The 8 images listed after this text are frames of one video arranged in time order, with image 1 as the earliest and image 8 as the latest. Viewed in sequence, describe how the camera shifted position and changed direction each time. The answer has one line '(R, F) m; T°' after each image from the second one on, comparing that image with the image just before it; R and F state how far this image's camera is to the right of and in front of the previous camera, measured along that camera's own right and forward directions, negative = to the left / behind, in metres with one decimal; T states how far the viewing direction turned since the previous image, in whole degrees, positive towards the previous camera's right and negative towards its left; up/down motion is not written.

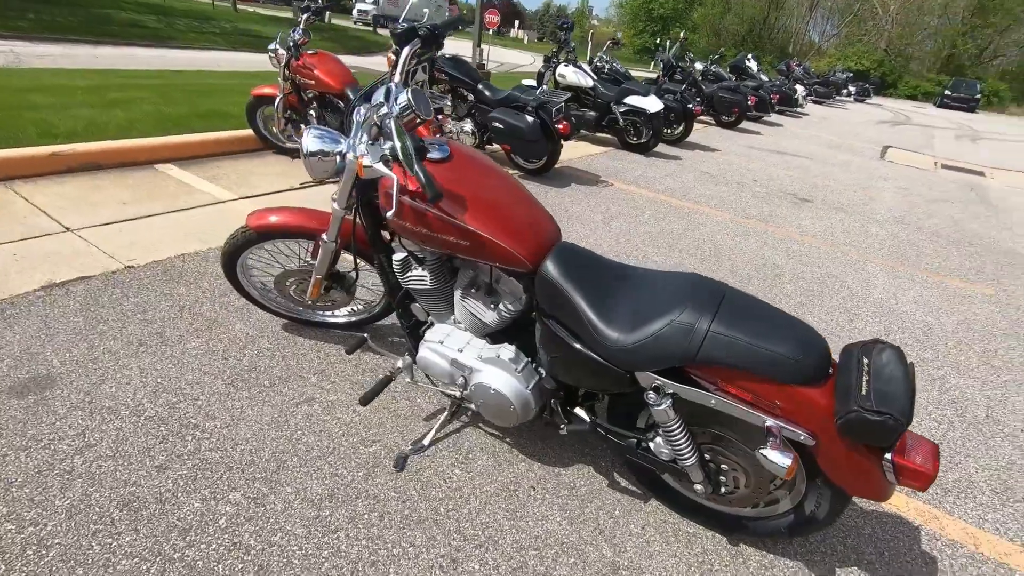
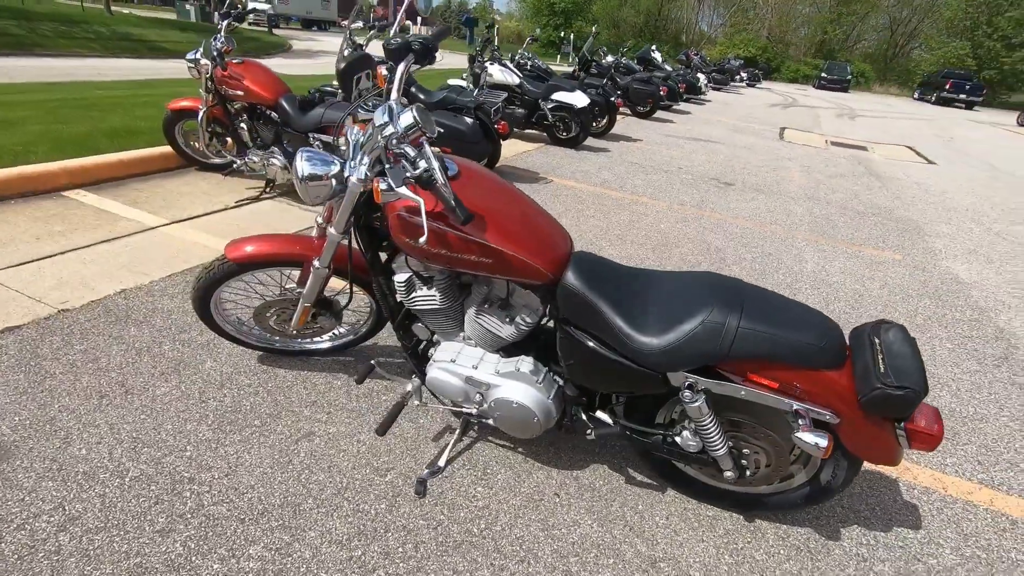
(-0.3, 0.0) m; +8°
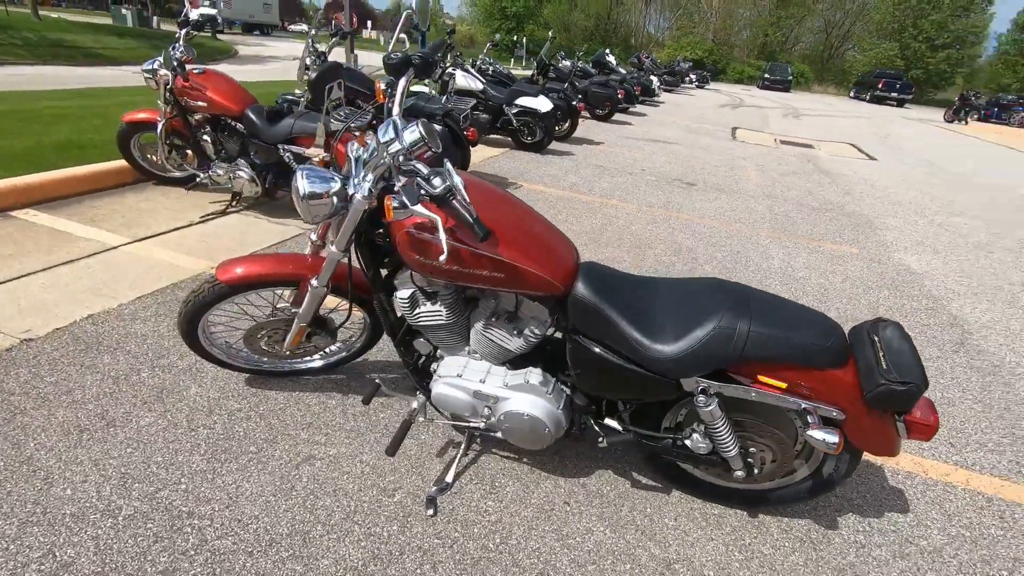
(-0.2, 0.0) m; +4°
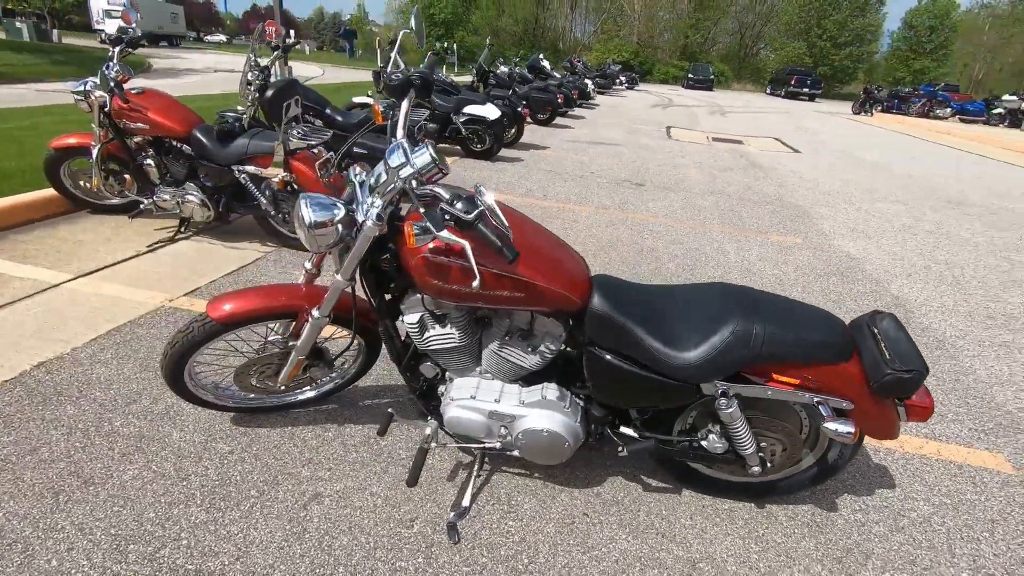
(-0.2, 0.0) m; +6°
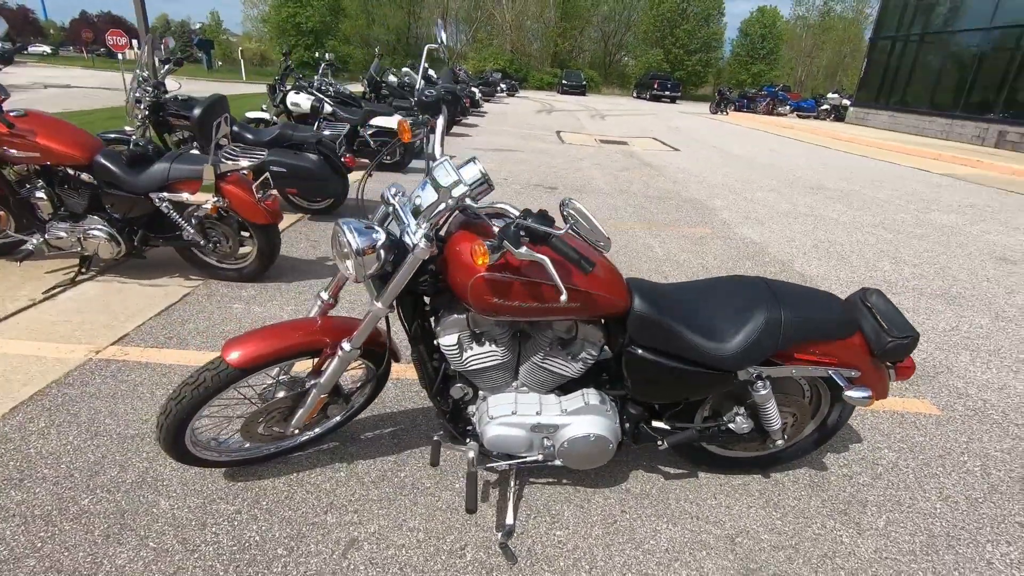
(-0.5, +0.1) m; +11°
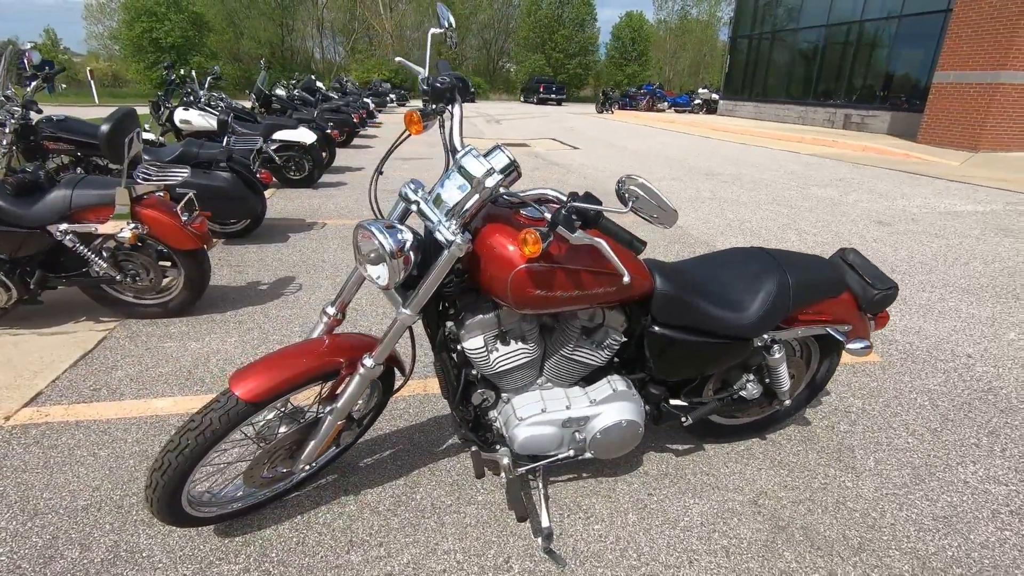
(-0.4, +0.1) m; +10°
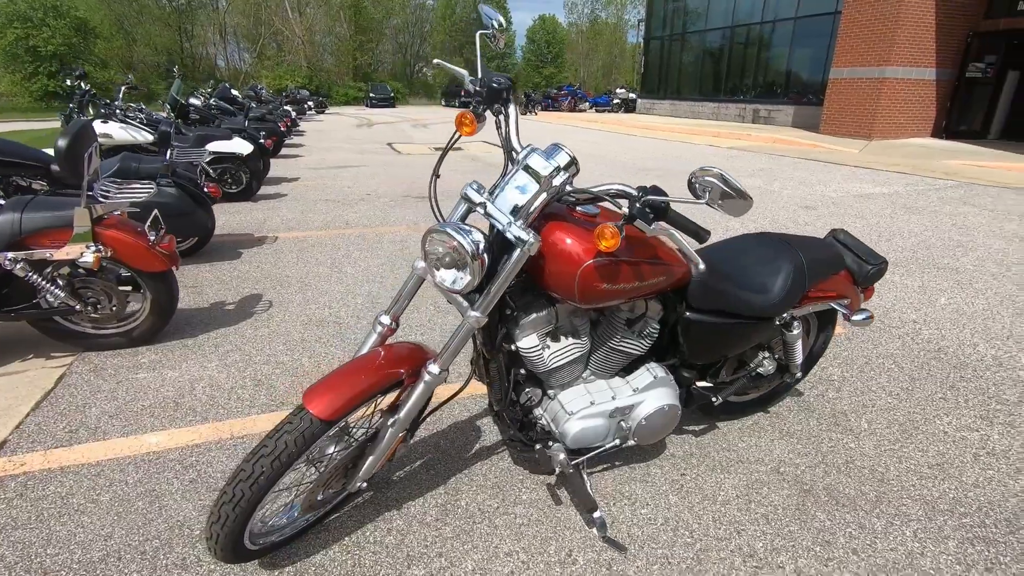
(-0.4, 0.0) m; +7°
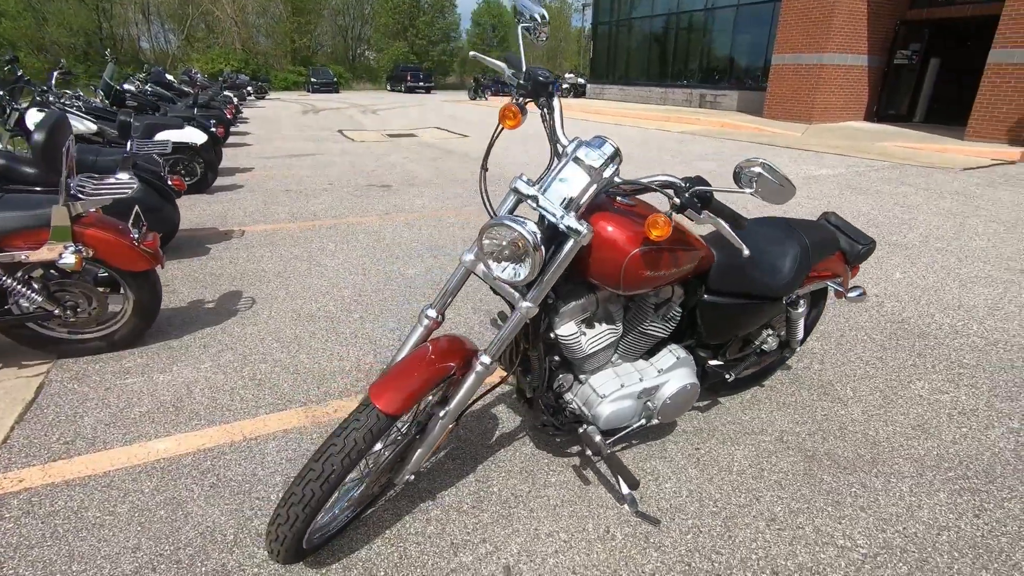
(-0.3, 0.0) m; +5°
